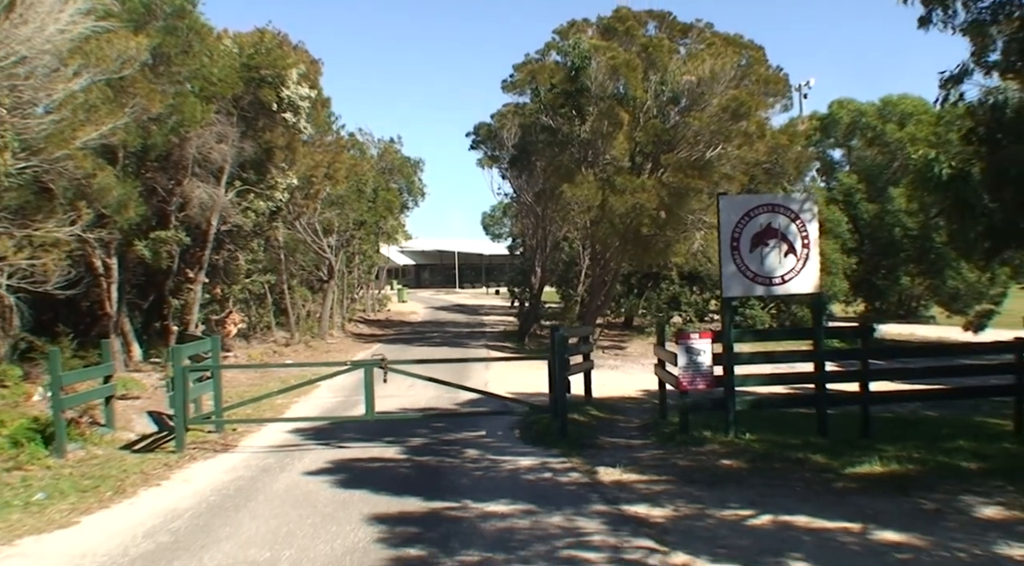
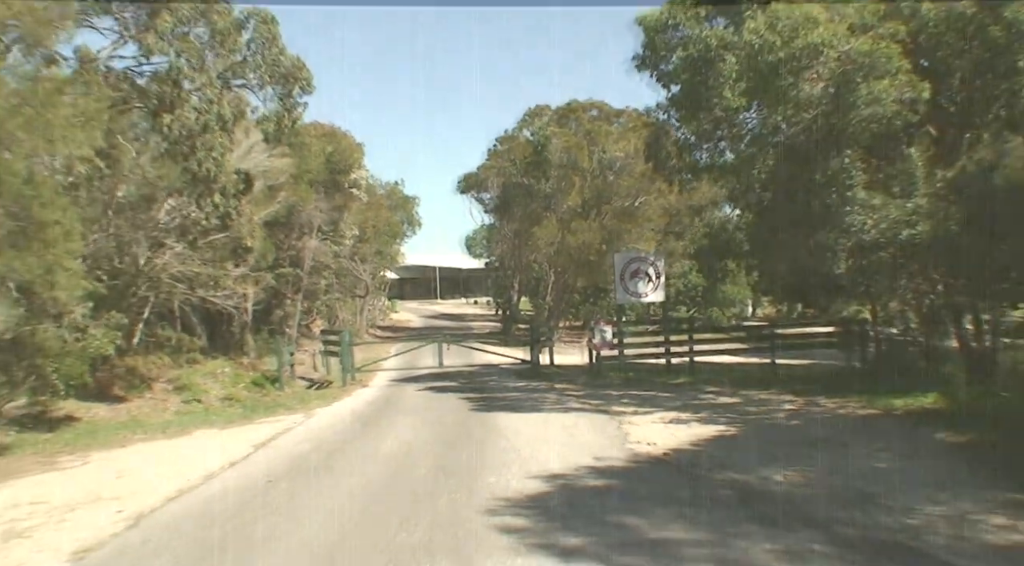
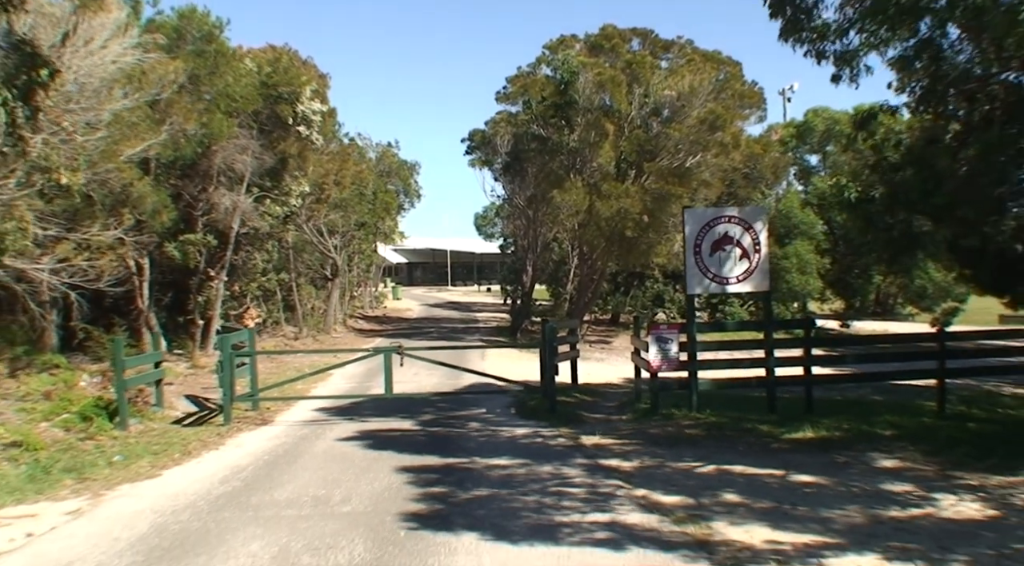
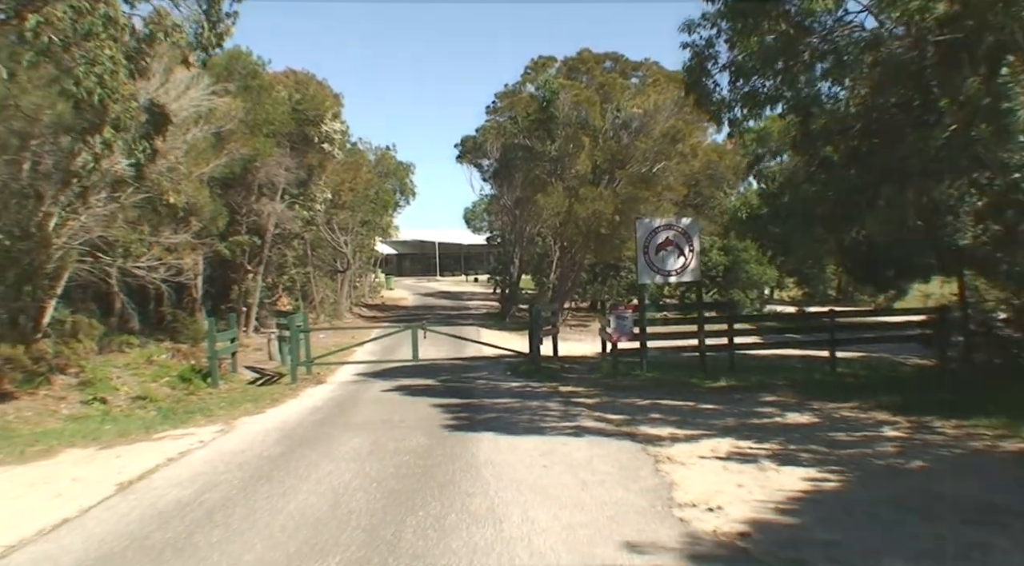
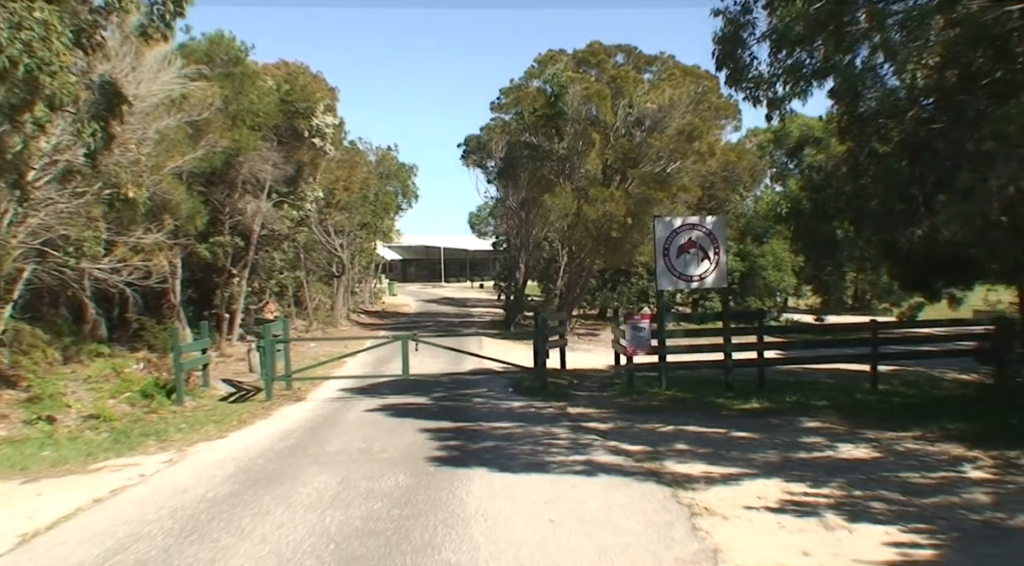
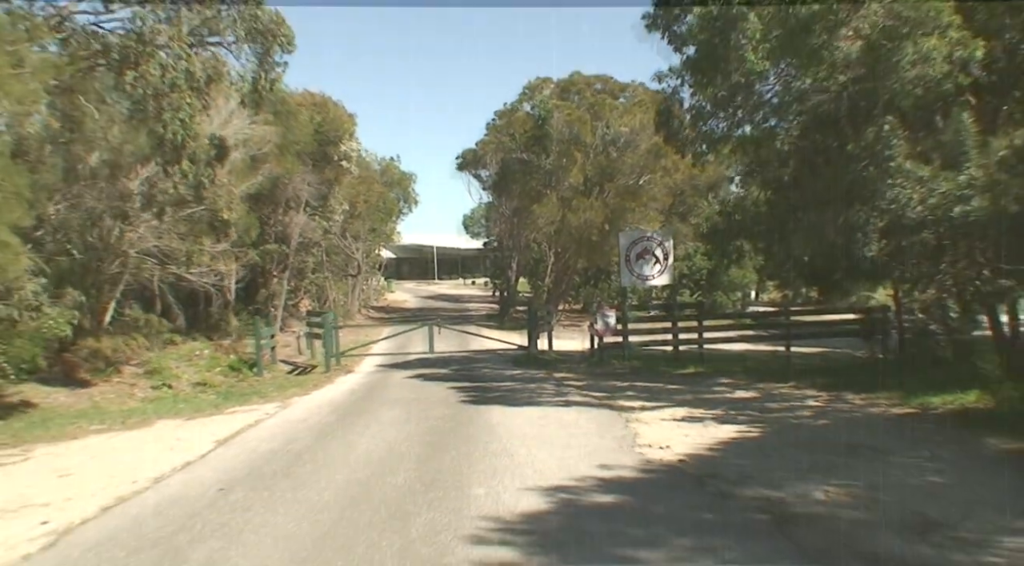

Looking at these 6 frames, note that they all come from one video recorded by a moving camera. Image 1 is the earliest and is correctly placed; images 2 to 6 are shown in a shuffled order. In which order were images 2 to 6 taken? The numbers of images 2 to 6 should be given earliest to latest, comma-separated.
3, 5, 4, 6, 2
